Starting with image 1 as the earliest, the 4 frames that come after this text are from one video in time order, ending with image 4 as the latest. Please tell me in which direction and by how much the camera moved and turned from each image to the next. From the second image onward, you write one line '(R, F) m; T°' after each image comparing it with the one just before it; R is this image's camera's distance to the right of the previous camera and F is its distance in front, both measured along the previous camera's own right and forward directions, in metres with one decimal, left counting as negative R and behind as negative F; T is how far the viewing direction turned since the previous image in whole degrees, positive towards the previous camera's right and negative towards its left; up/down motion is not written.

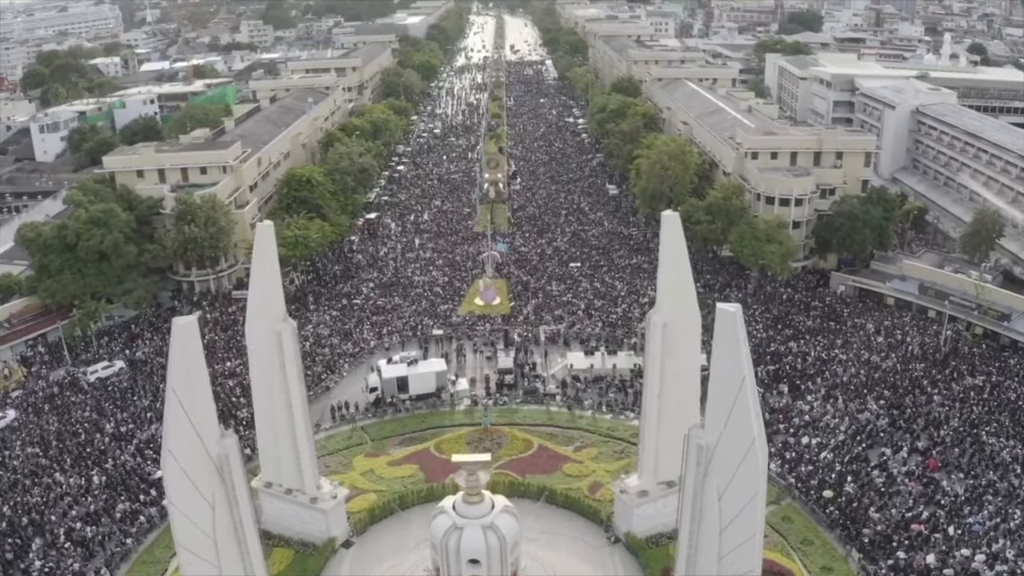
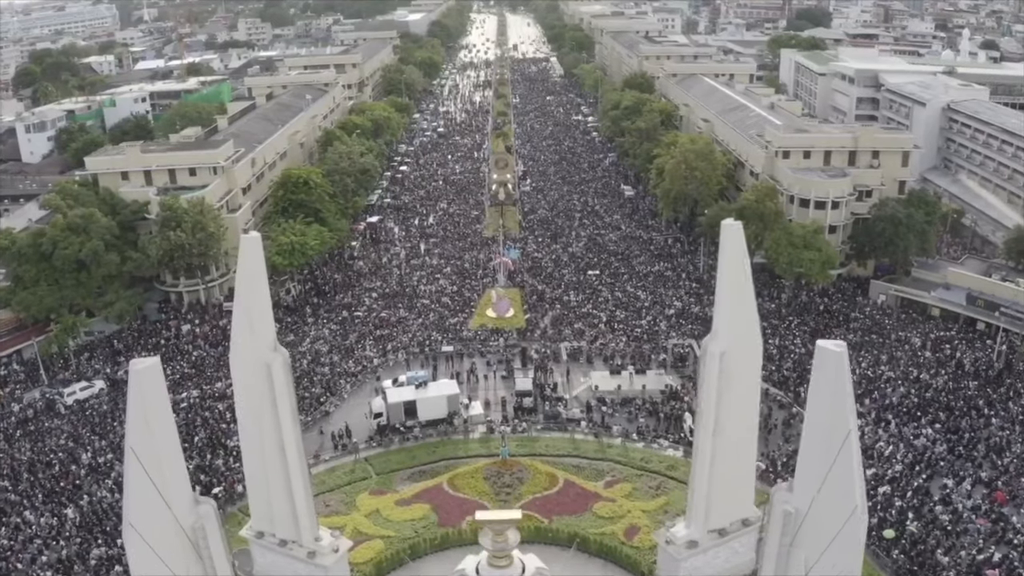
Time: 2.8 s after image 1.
(-0.7, +3.4) m; 0°
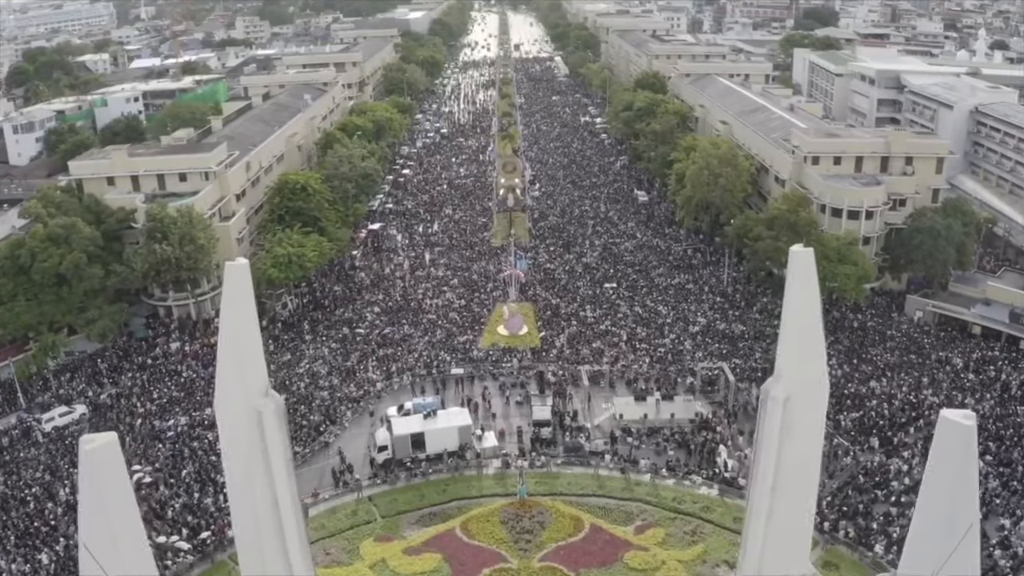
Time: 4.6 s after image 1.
(-0.6, +2.7) m; 0°
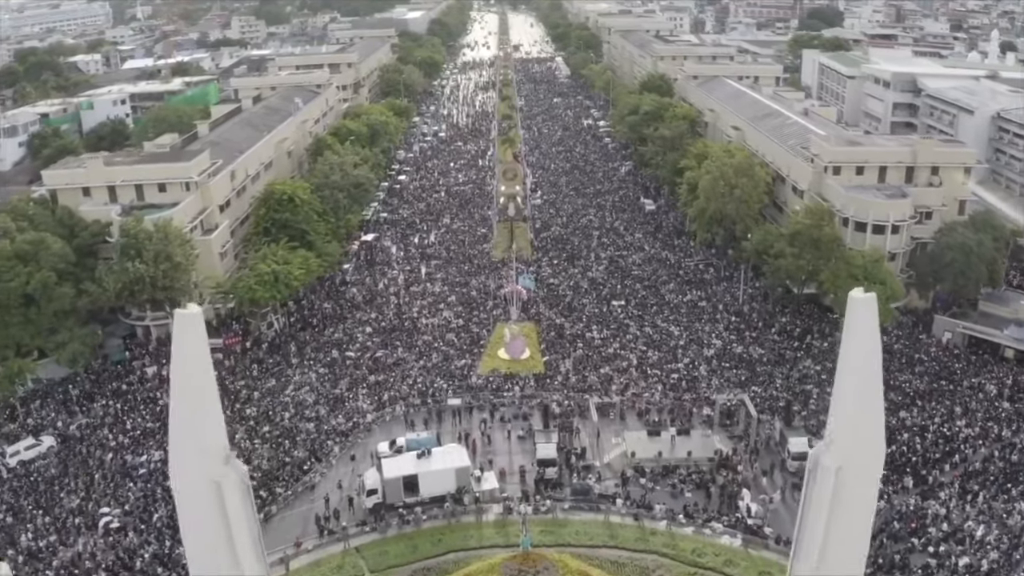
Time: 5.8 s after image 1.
(-0.1, +2.5) m; 0°
